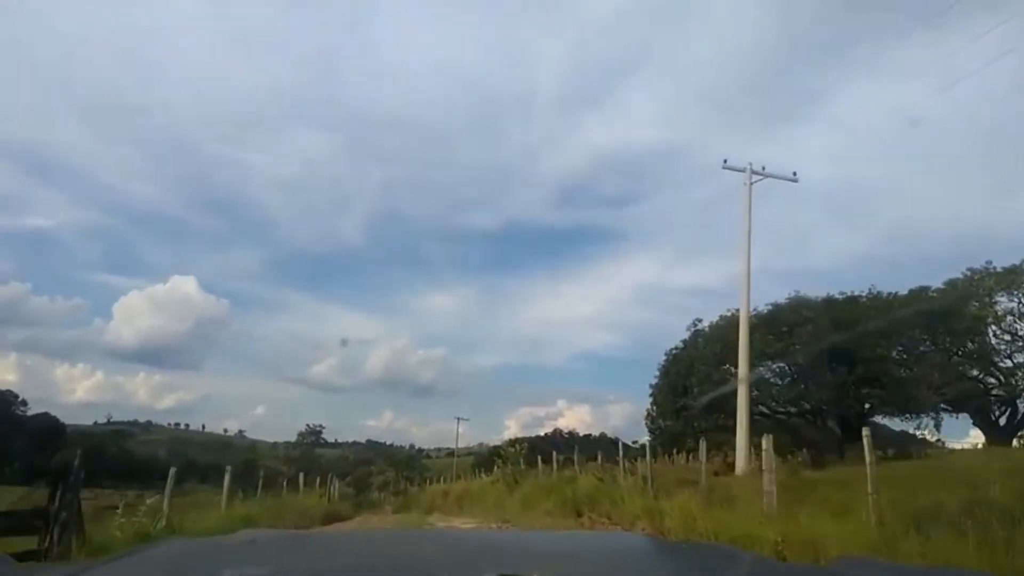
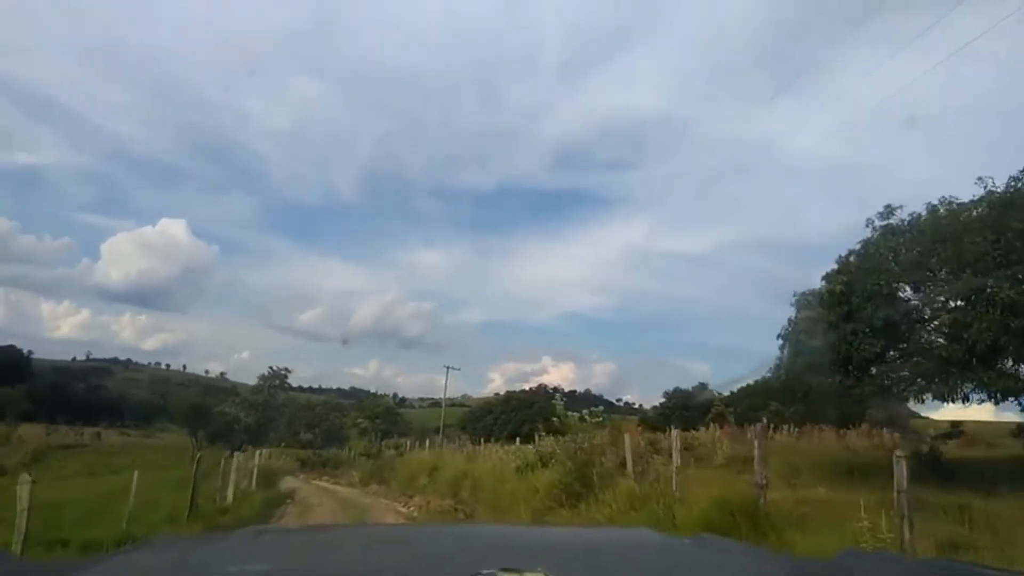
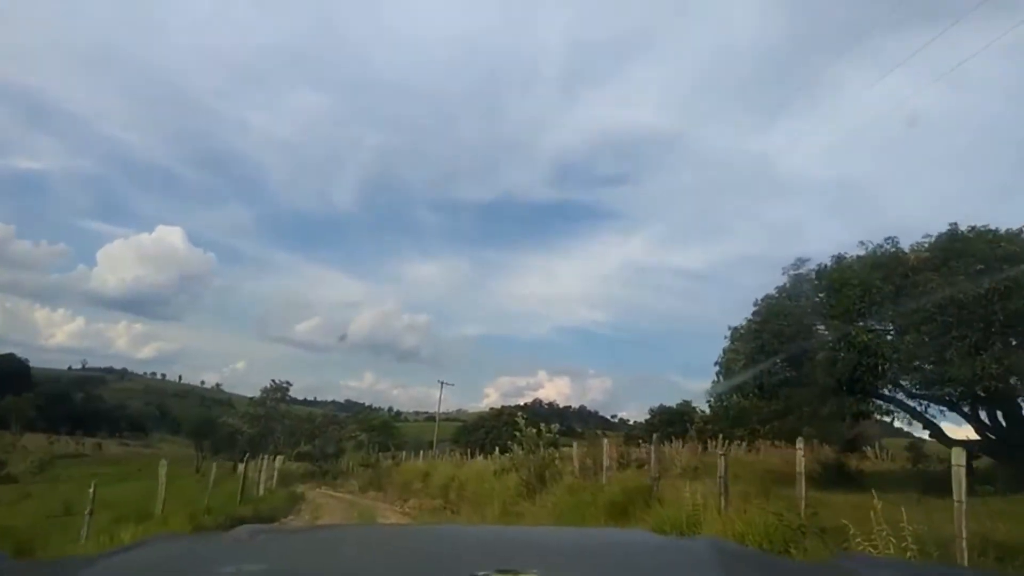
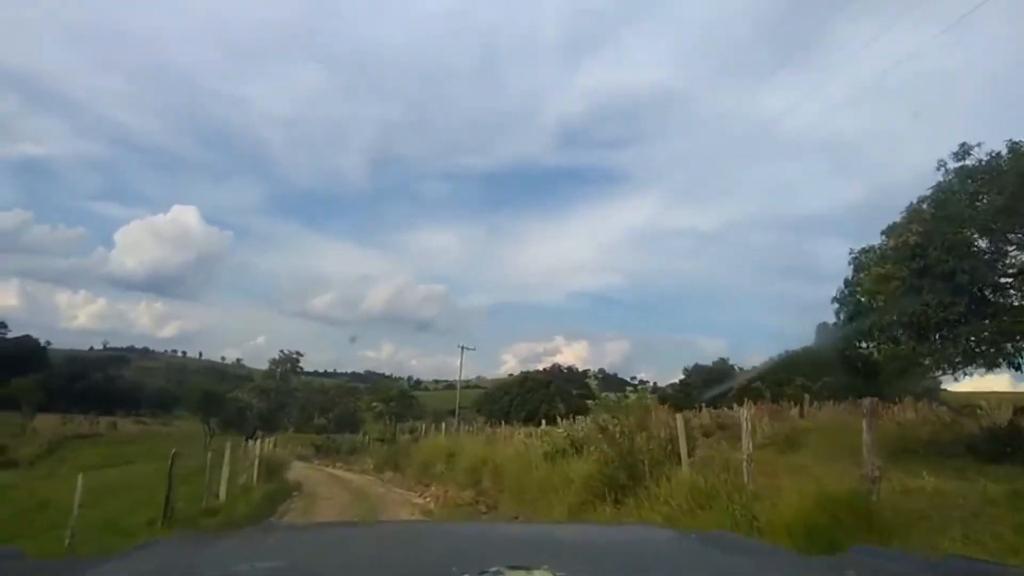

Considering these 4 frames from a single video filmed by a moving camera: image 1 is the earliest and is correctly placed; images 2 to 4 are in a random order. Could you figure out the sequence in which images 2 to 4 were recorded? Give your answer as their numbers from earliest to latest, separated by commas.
3, 2, 4
